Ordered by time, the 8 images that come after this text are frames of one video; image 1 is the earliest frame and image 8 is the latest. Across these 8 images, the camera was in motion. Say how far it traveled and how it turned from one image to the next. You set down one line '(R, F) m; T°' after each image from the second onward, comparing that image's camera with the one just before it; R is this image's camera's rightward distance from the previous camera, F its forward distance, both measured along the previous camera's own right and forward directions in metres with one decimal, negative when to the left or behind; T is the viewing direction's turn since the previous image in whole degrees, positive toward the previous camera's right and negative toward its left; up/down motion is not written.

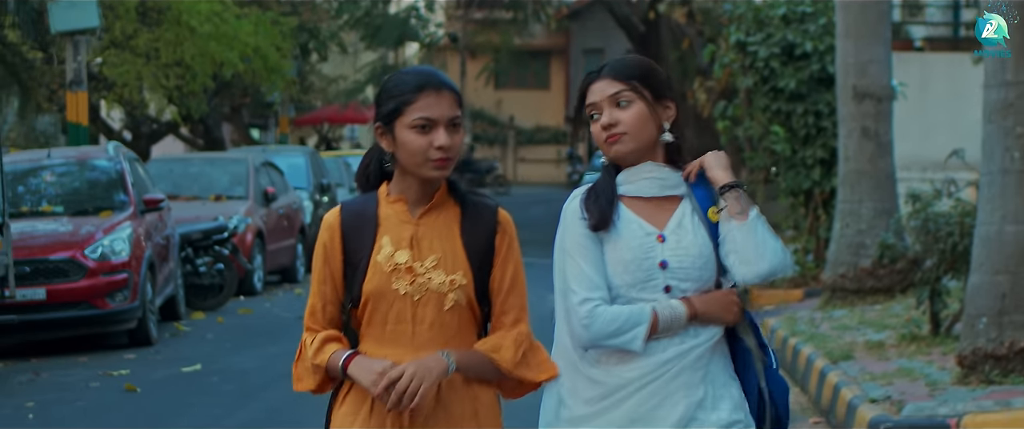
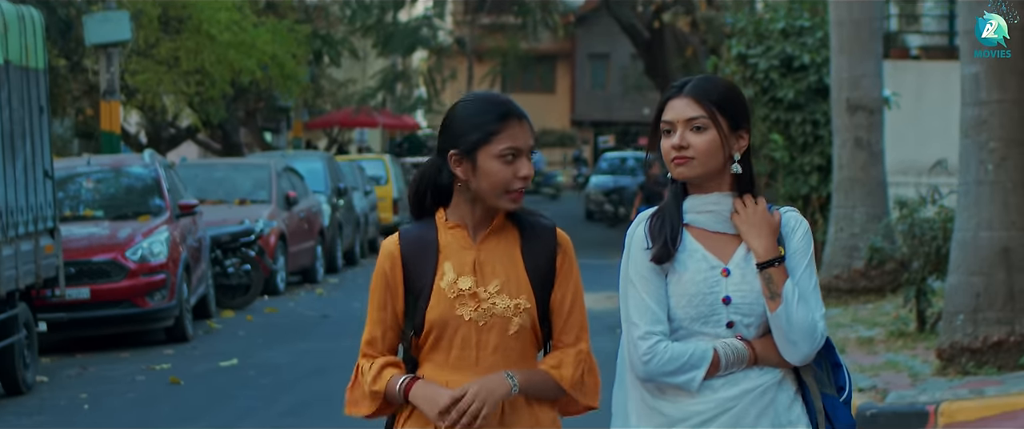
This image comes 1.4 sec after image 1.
(-0.1, -0.8) m; 0°
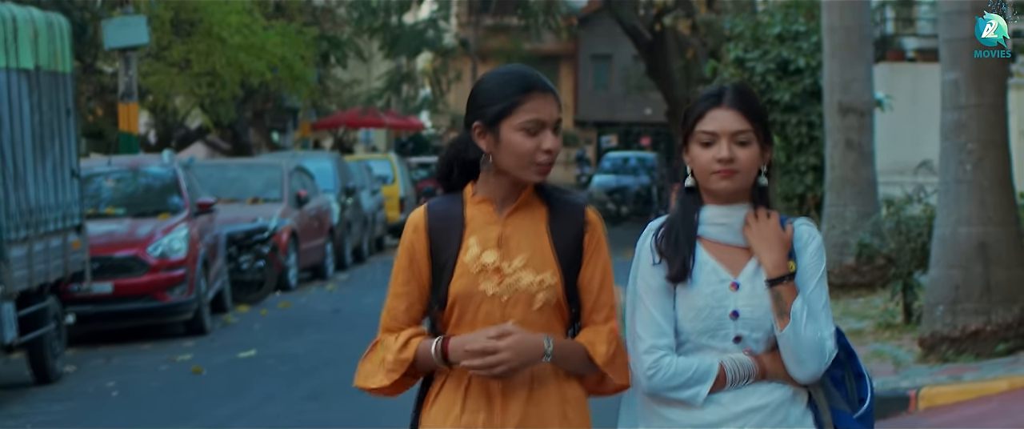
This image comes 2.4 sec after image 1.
(0.0, -0.5) m; 0°
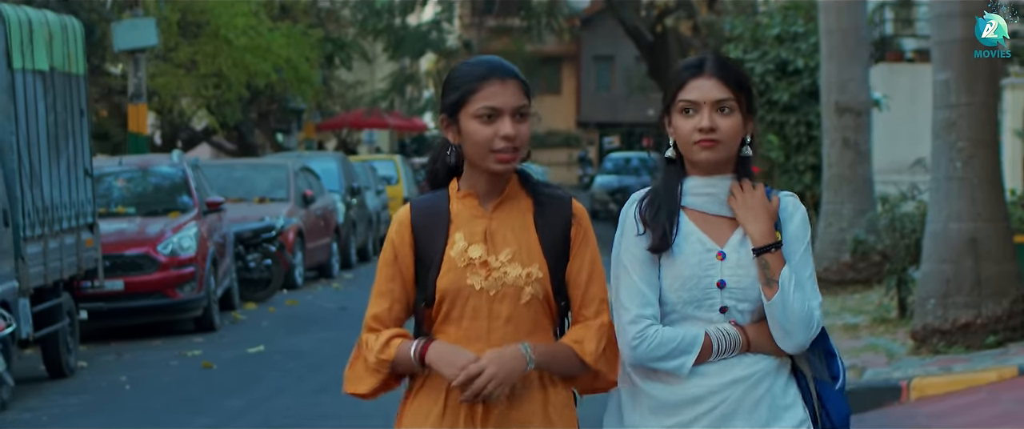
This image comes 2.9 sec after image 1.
(0.0, -0.2) m; 0°
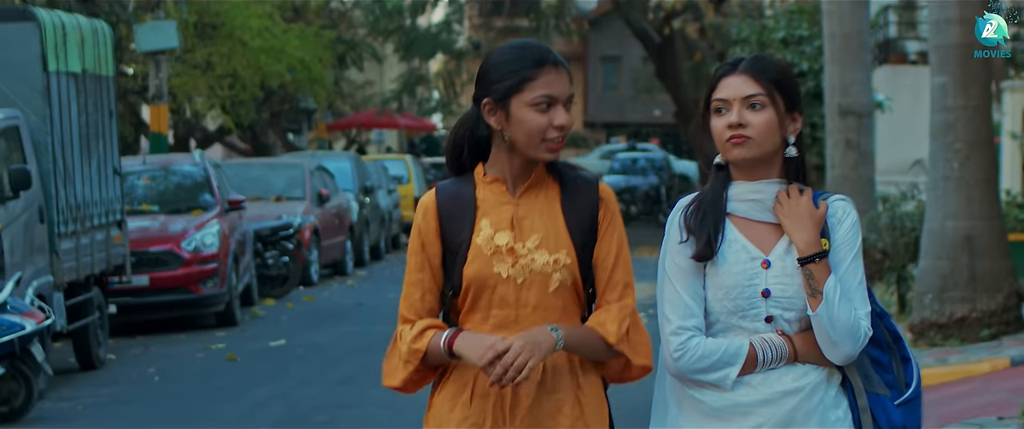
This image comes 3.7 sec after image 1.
(-0.1, -0.4) m; 0°
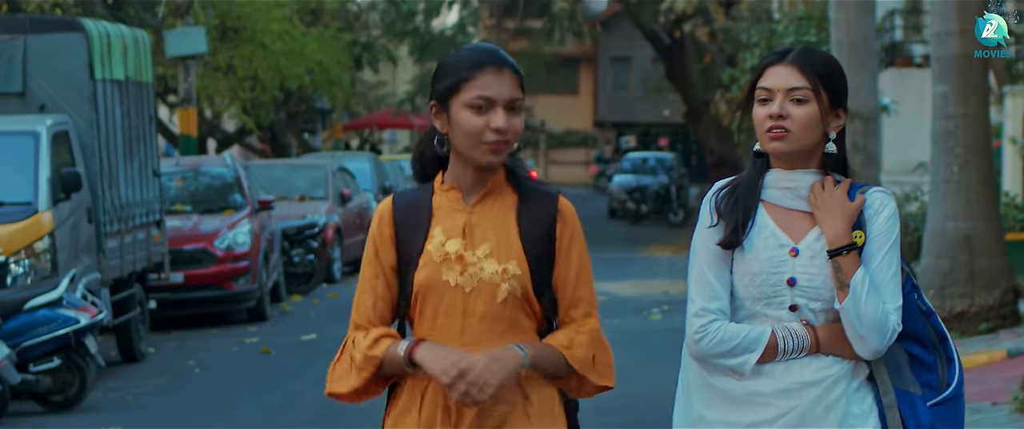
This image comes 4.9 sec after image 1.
(-0.1, -0.6) m; 0°
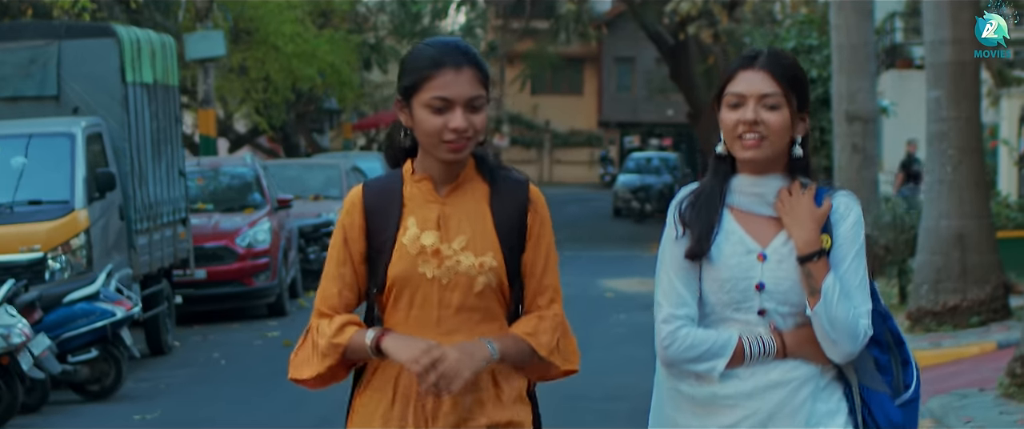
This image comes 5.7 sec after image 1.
(-0.1, -0.5) m; 0°
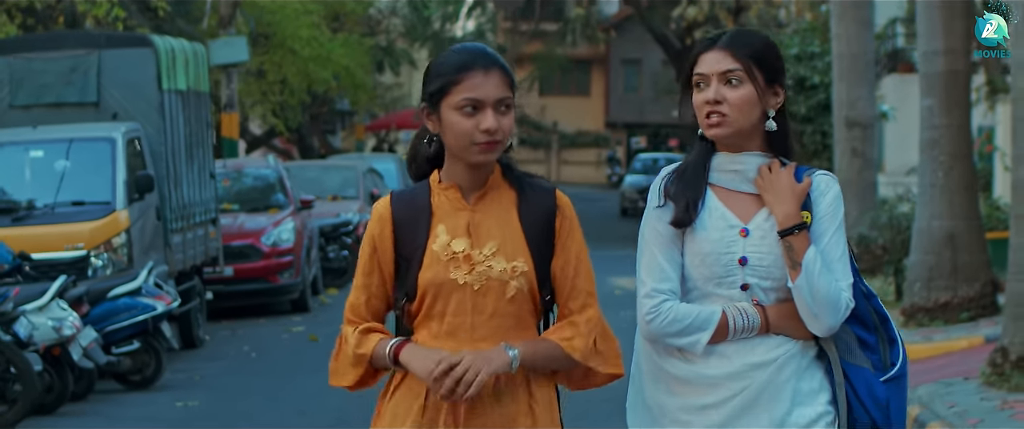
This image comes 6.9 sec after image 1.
(-0.1, -0.6) m; 0°
